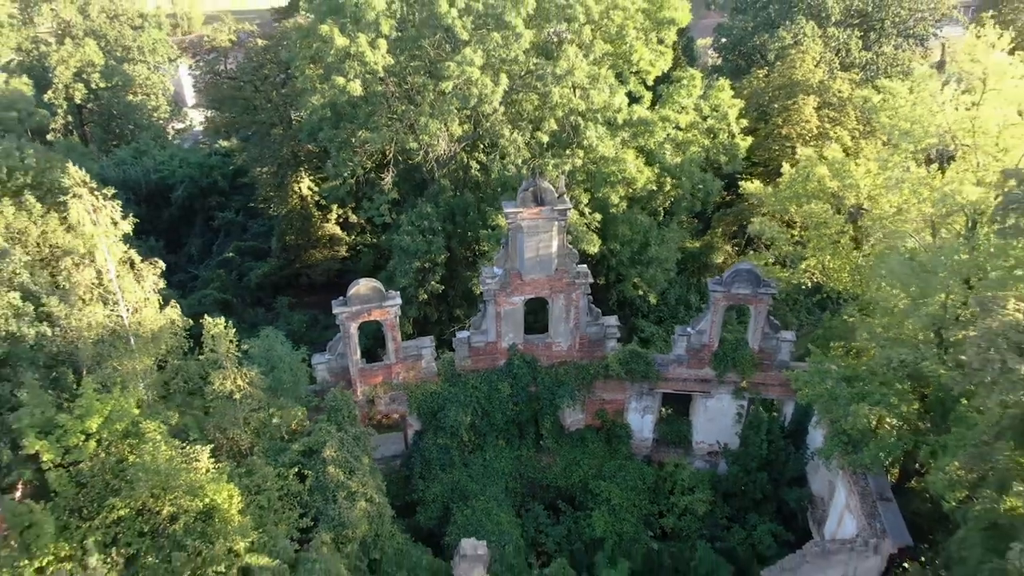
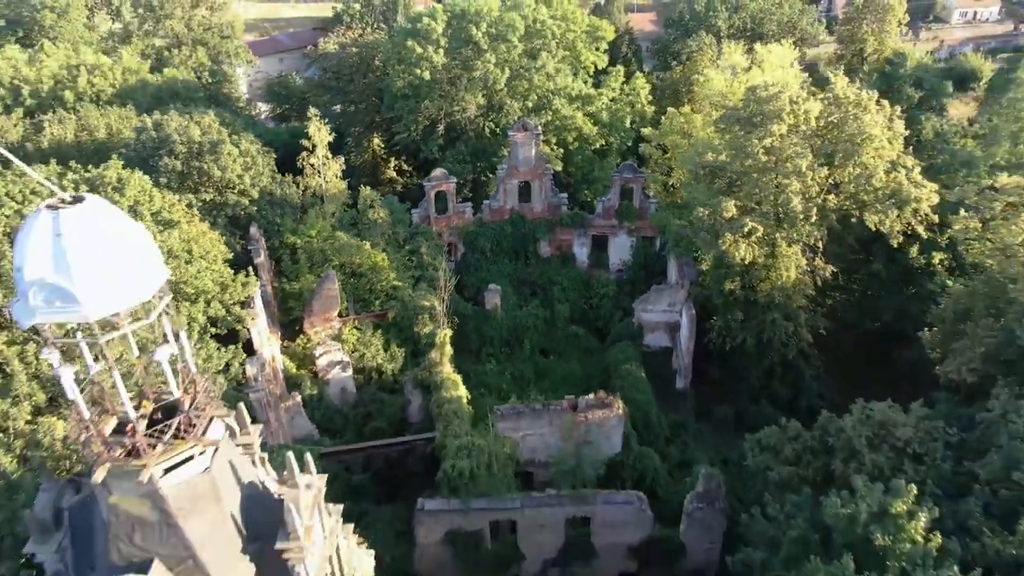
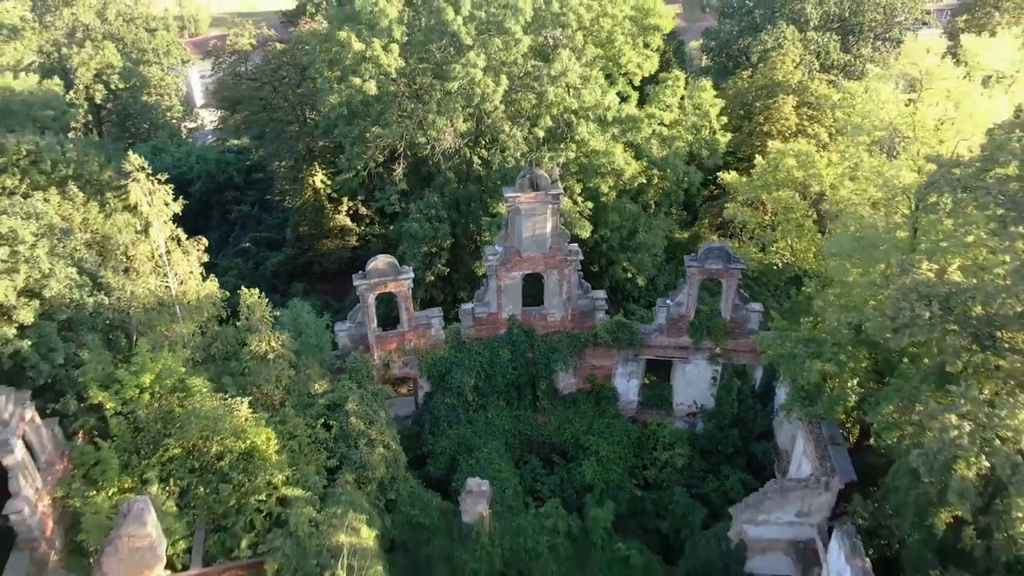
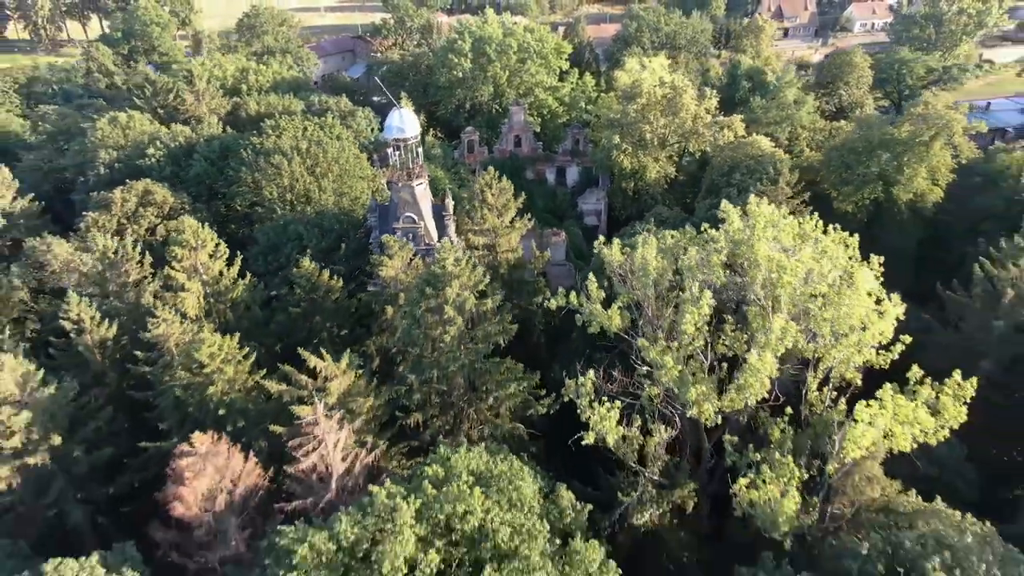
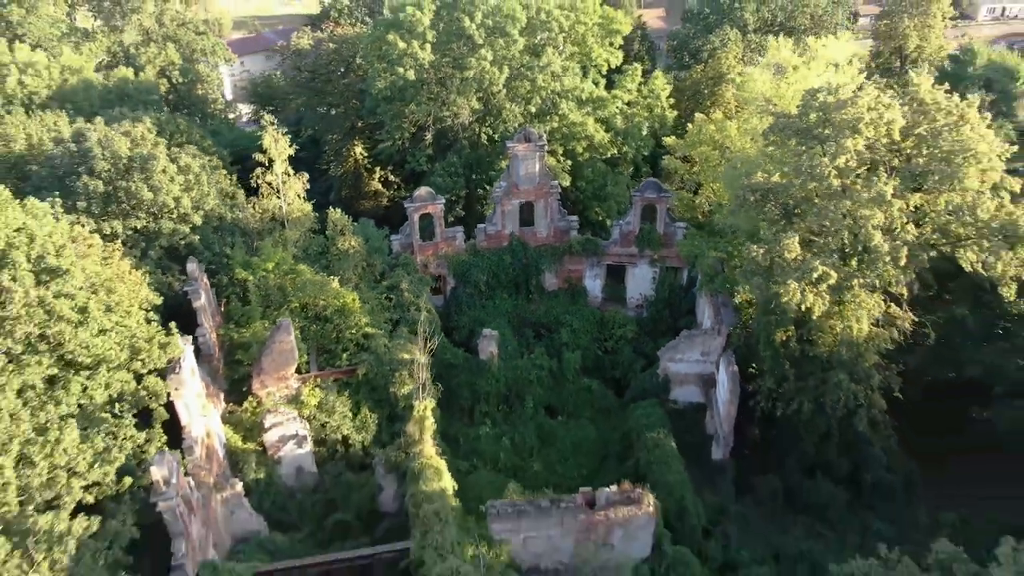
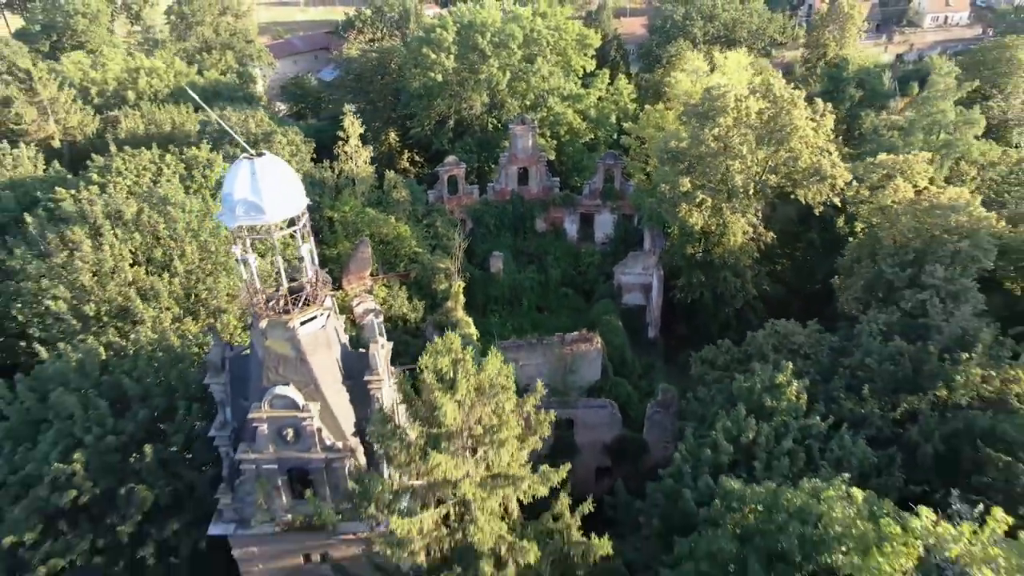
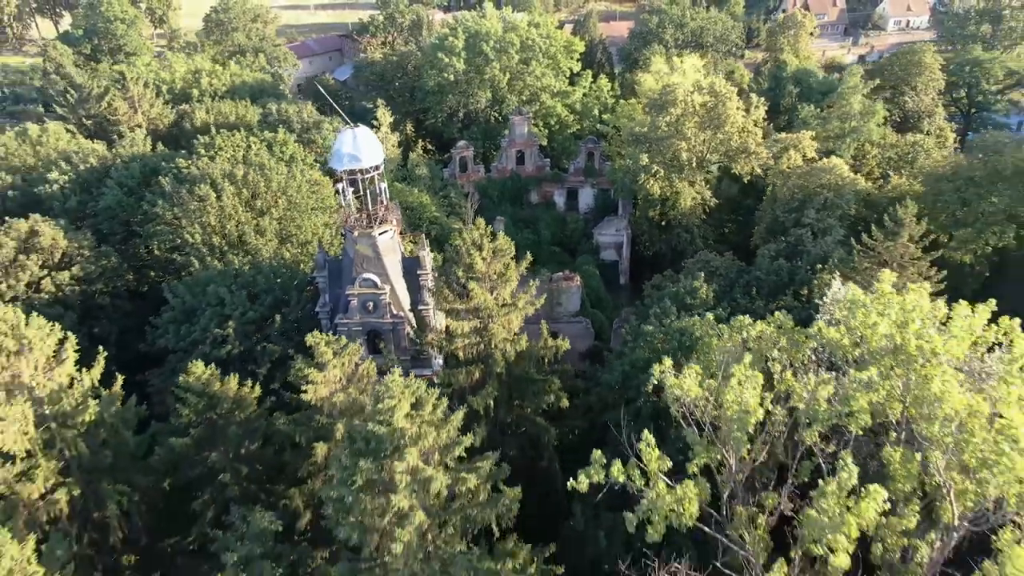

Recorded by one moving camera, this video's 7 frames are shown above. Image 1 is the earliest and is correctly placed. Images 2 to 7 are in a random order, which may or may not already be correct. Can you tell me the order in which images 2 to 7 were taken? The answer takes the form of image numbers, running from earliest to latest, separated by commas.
3, 5, 2, 6, 7, 4
